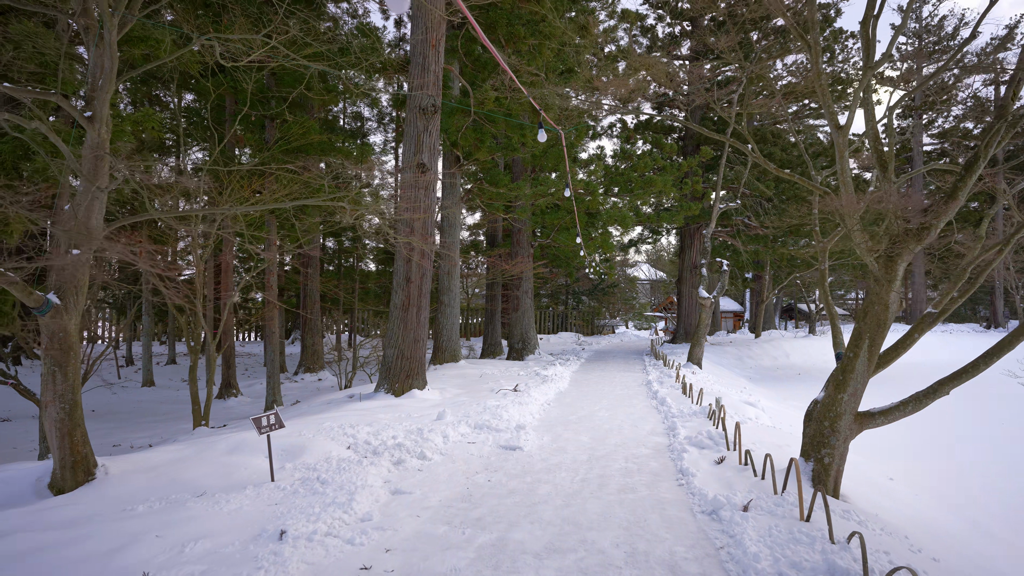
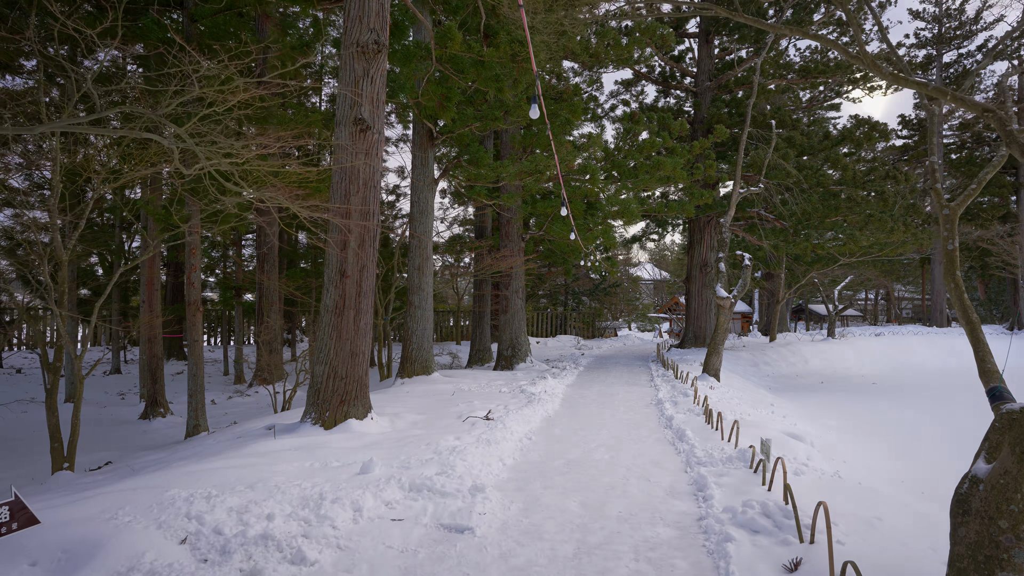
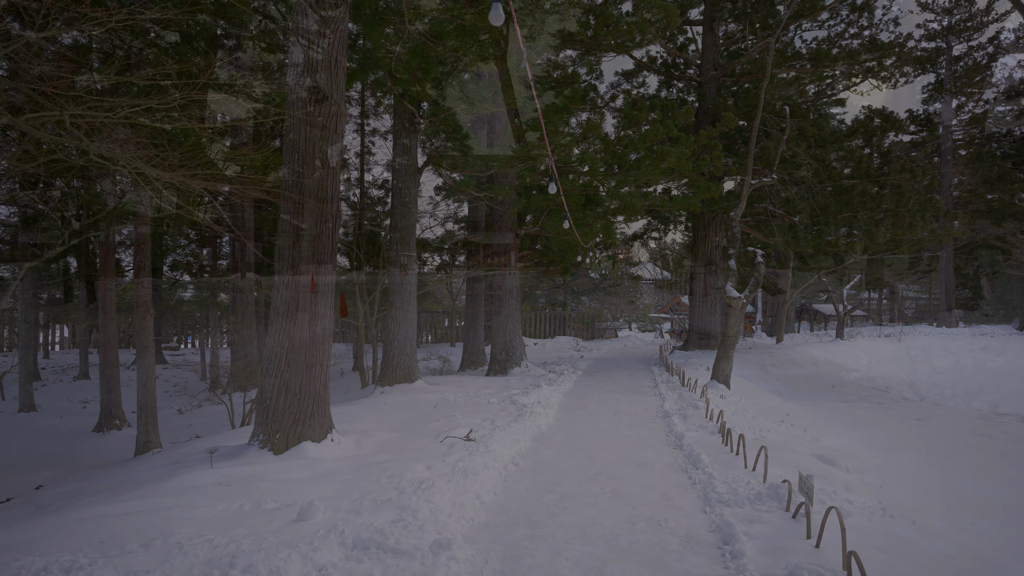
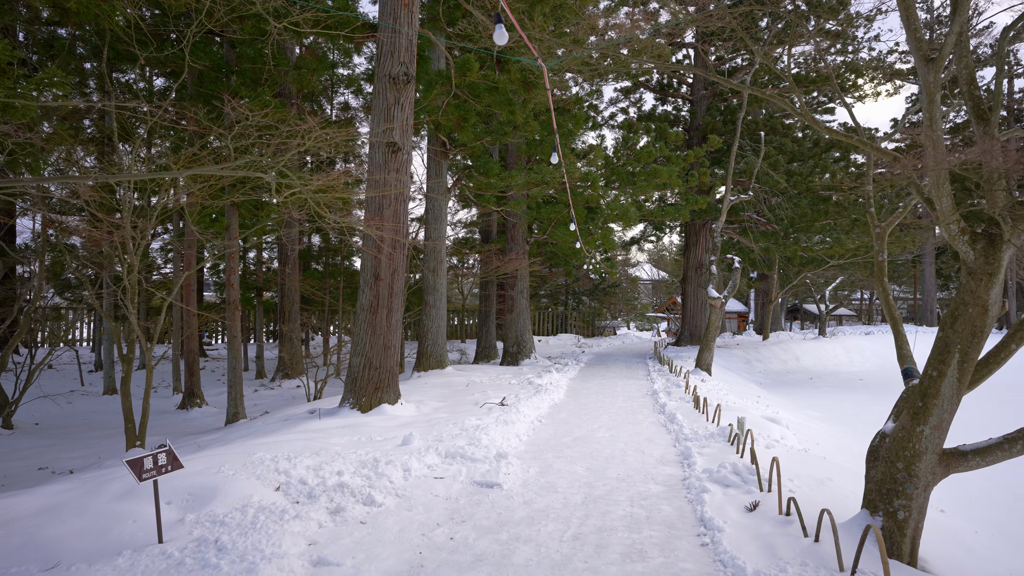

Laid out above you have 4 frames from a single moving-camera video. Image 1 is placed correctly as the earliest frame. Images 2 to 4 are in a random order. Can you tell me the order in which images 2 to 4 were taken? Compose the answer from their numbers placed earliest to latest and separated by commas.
4, 2, 3
